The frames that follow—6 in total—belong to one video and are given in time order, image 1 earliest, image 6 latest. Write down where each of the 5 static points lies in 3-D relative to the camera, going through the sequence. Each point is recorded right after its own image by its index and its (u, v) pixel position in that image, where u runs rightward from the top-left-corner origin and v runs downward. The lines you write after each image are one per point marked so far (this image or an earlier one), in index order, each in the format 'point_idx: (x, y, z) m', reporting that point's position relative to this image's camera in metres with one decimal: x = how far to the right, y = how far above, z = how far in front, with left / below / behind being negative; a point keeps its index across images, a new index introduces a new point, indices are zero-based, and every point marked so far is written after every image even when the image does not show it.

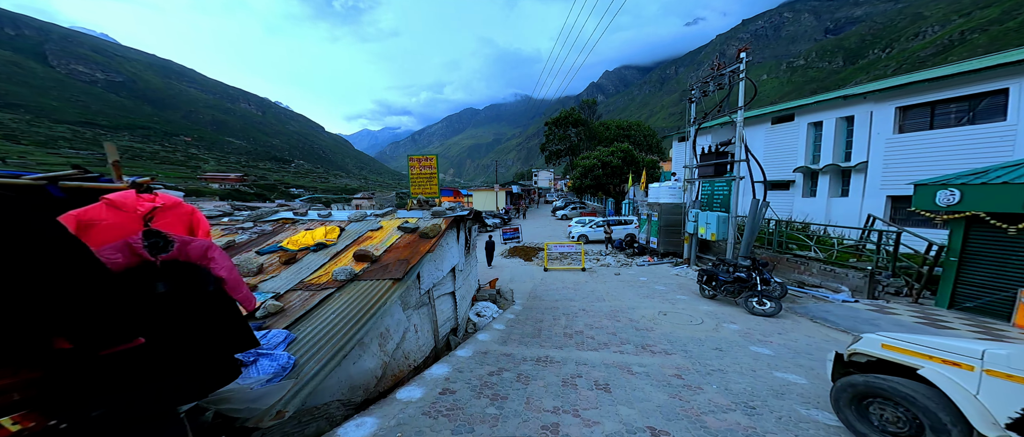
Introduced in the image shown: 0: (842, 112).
0: (+13.9, +4.4, +13.5) m
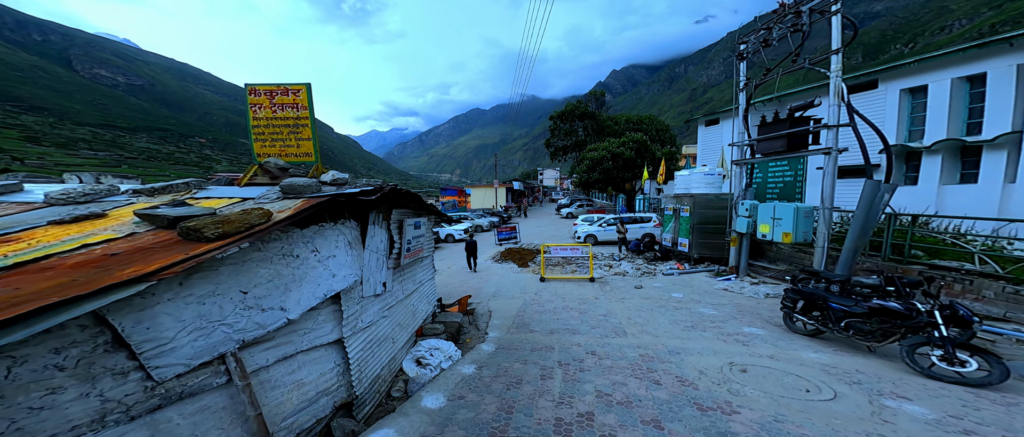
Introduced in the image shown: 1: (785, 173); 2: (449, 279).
0: (+13.4, +4.5, +10.0) m
1: (+7.9, +1.3, +9.3) m
2: (-2.6, -2.6, +13.7) m
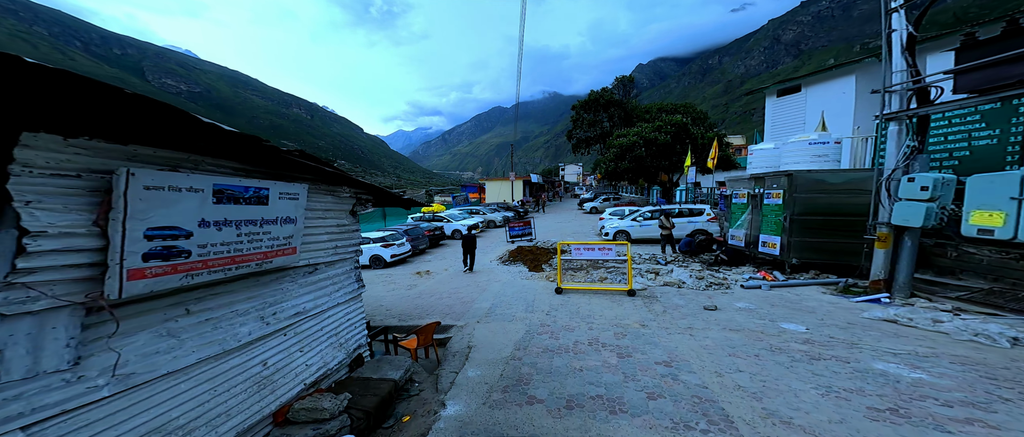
0: (+13.5, +4.7, +6.0) m
1: (+7.9, +1.5, +5.6) m
2: (-2.3, -2.2, +10.8) m
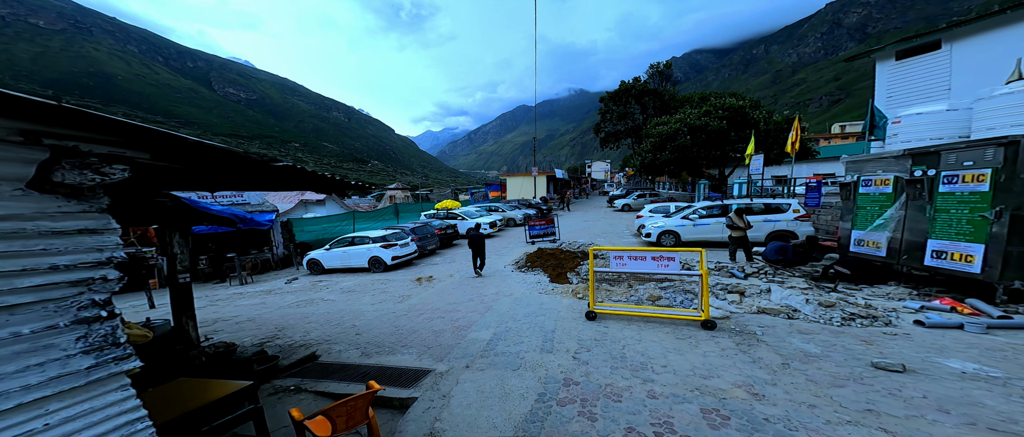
0: (+13.6, +4.7, +2.6) m
1: (+8.0, +1.6, +2.7) m
2: (-1.9, -2.0, +8.5) m
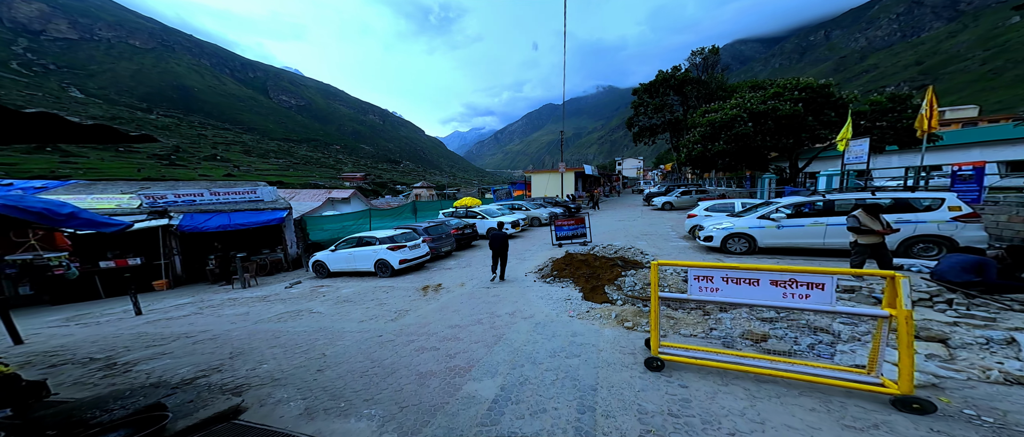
0: (+13.5, +4.7, -0.4) m
1: (+7.9, +1.6, +0.1) m
2: (-1.5, -2.0, +6.8) m
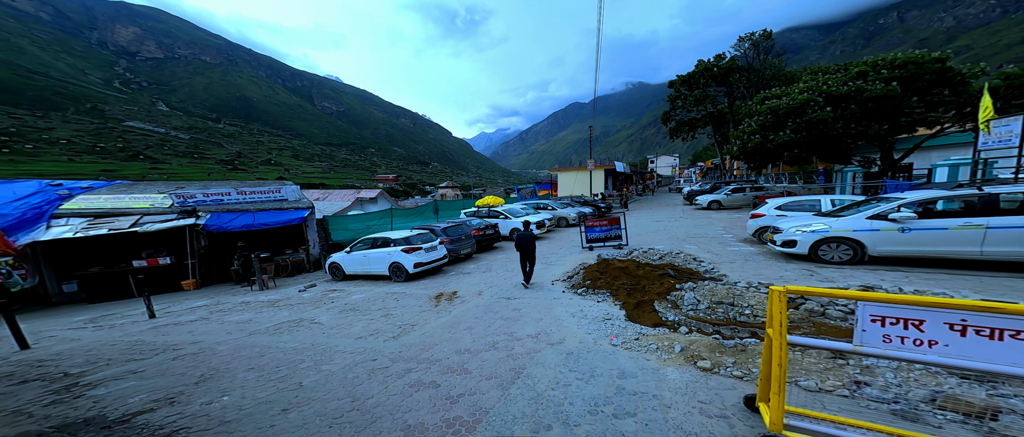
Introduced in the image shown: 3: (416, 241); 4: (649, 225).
0: (+13.3, +4.8, -2.8) m
1: (+7.7, +1.7, -1.8) m
2: (-1.1, -1.9, +5.6) m
3: (-3.1, -0.7, +10.7) m
4: (+5.9, -0.3, +14.2) m
